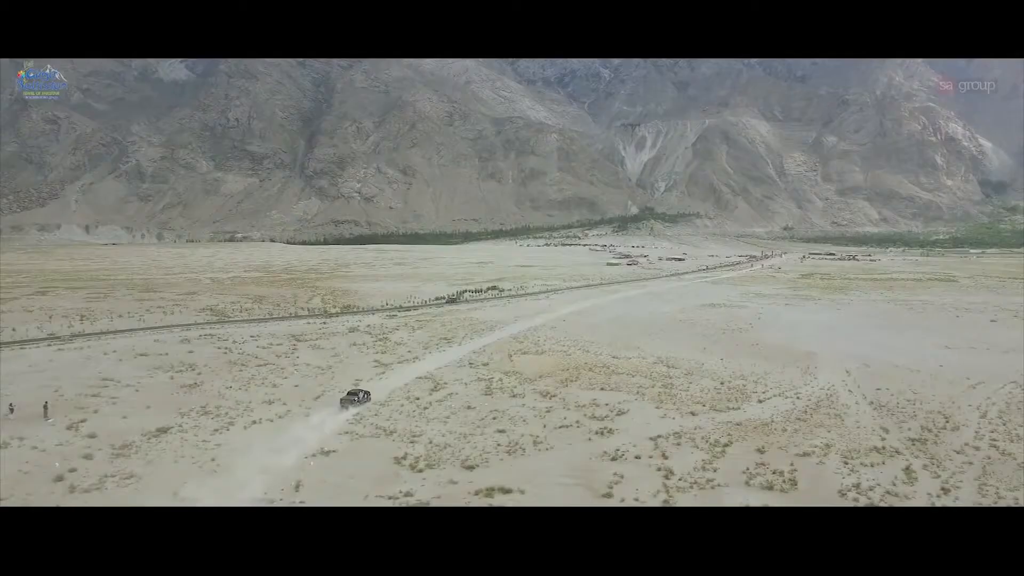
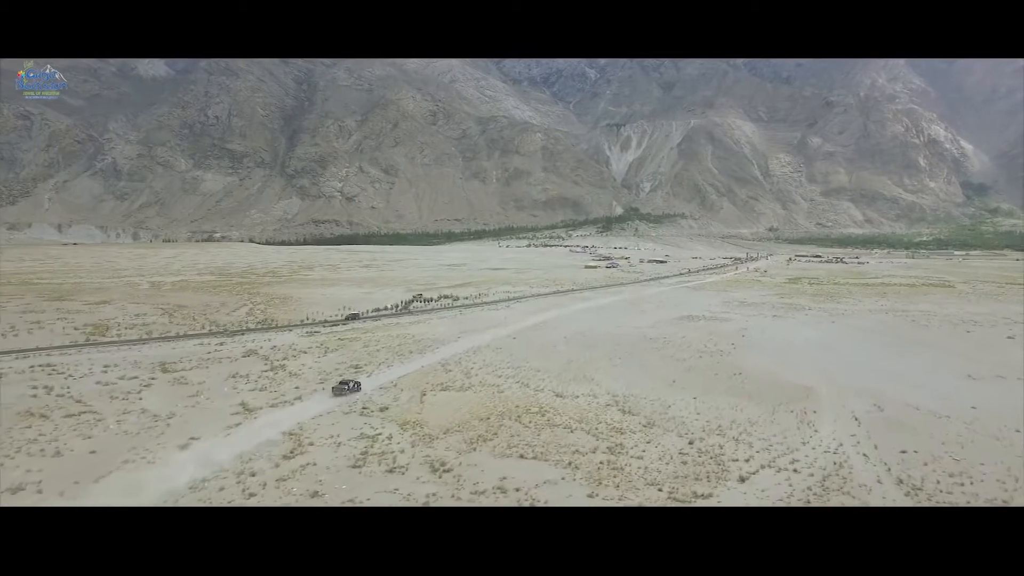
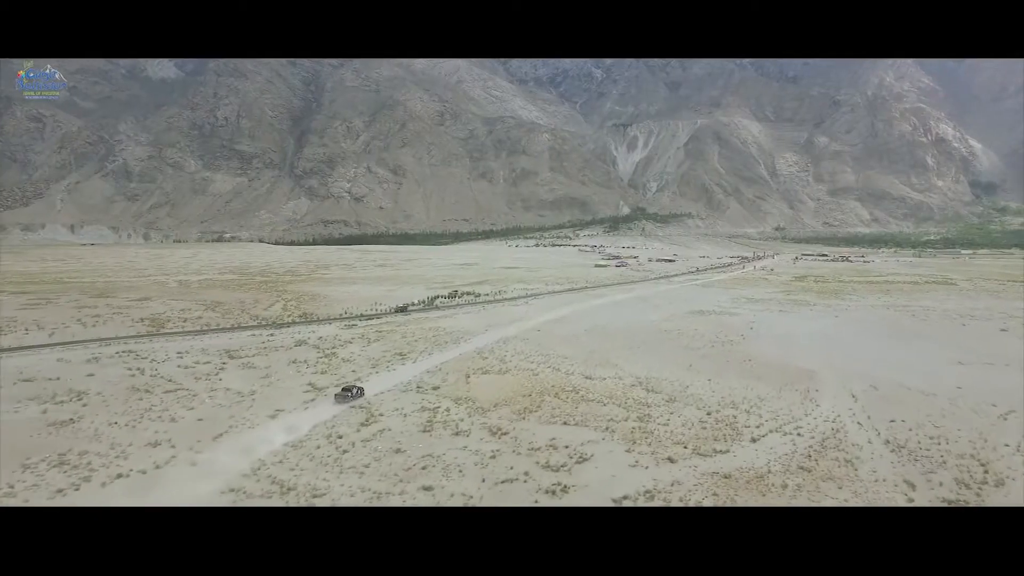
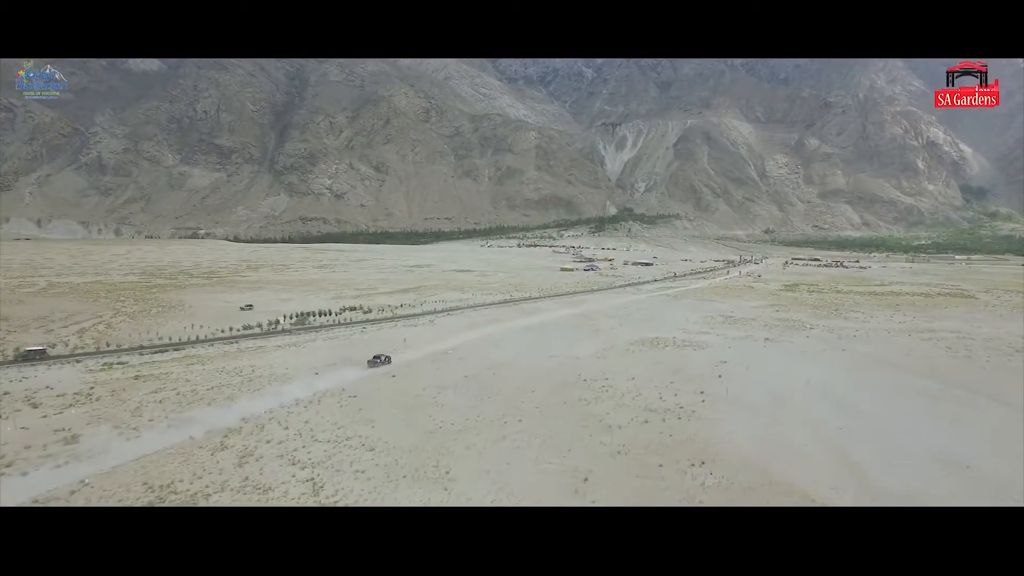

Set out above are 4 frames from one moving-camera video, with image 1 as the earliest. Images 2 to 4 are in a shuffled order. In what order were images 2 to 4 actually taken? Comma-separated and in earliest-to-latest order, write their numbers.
3, 2, 4
